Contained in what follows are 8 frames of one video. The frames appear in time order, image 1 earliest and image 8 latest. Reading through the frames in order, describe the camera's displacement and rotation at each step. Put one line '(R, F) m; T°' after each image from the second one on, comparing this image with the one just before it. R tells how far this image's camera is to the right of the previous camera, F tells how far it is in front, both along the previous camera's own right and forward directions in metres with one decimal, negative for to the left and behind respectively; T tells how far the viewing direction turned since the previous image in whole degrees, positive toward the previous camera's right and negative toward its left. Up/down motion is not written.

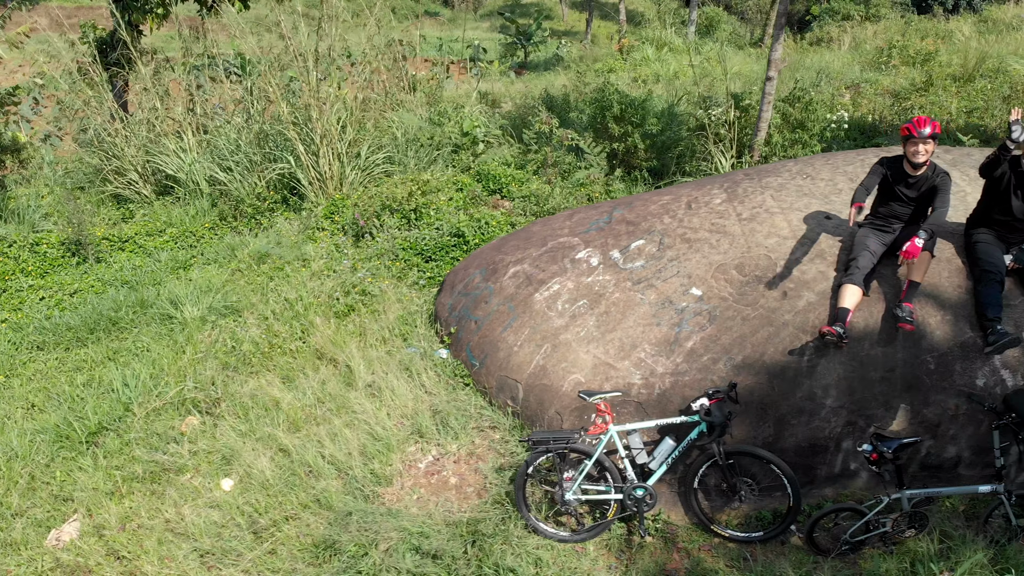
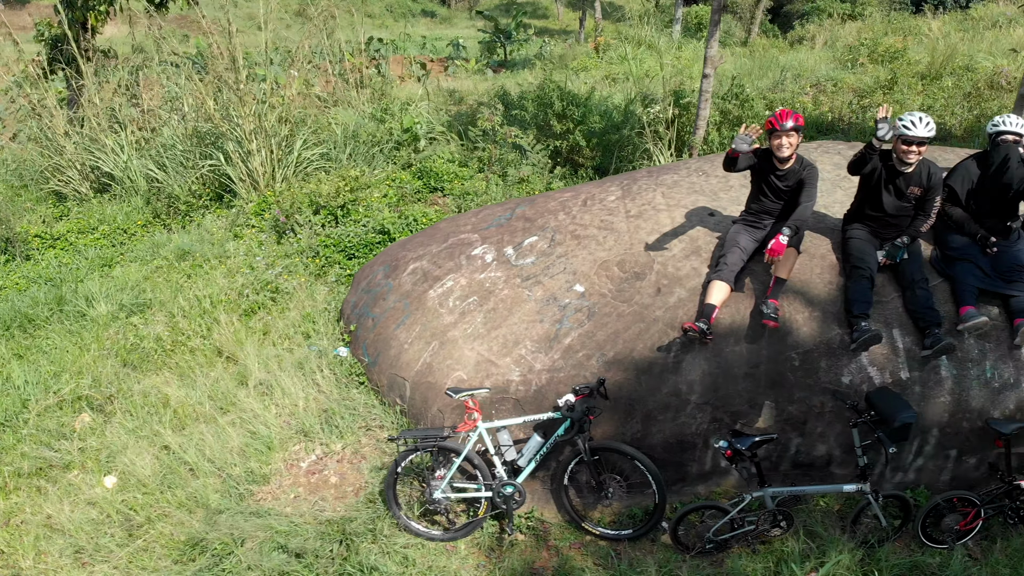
(+0.5, +0.1) m; -1°
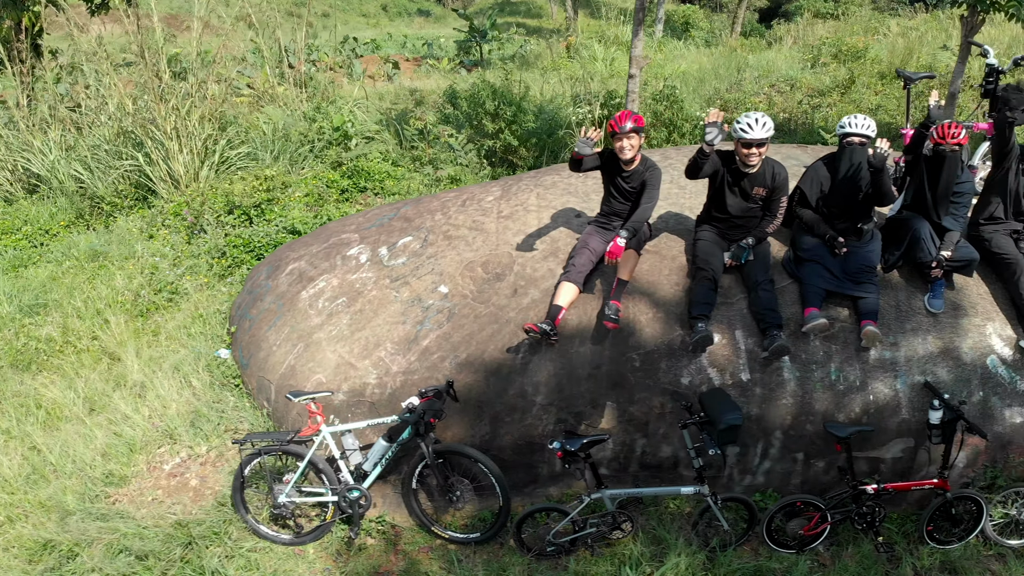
(+0.6, 0.0) m; -1°
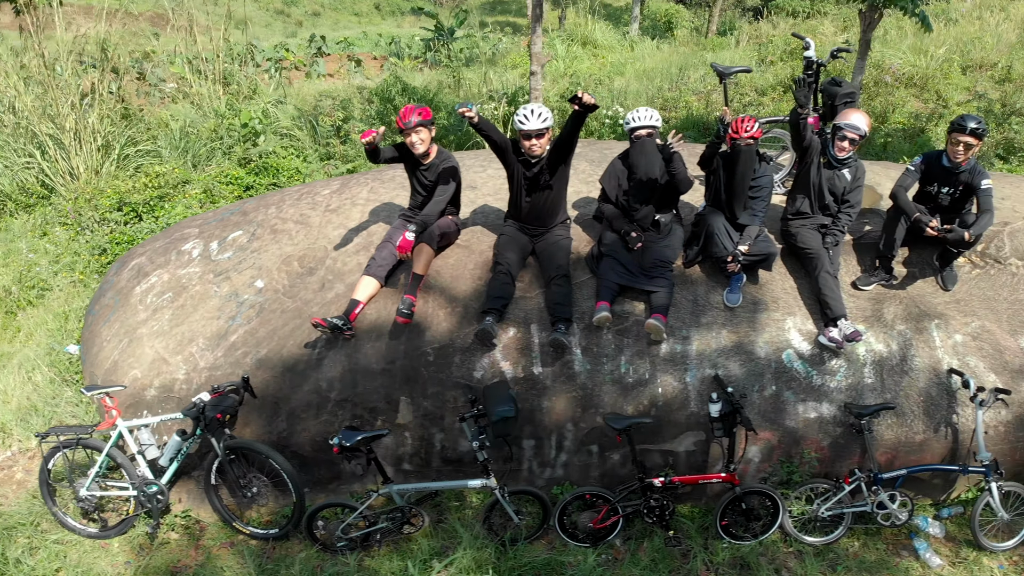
(+0.8, 0.0) m; -1°
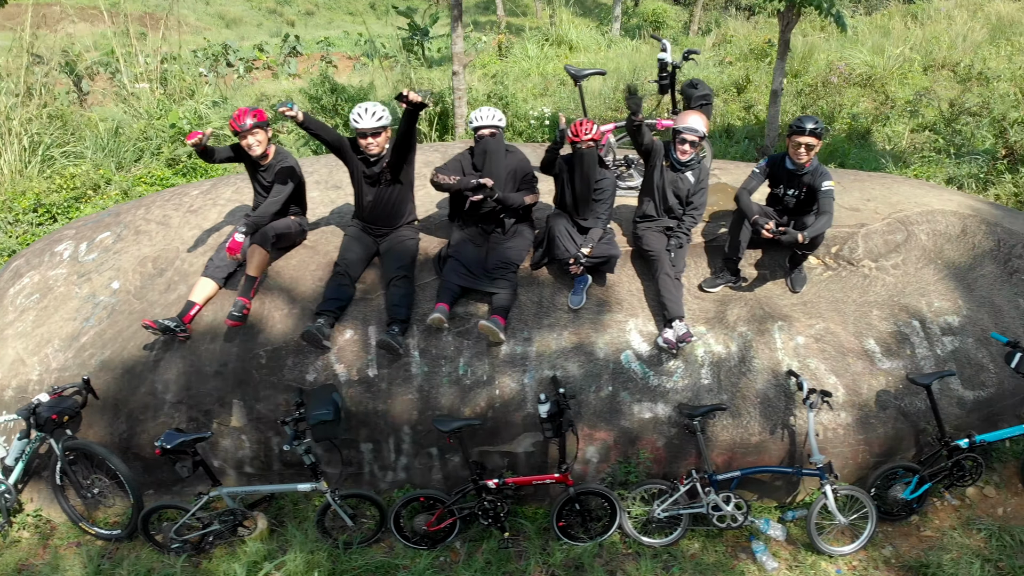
(+0.6, 0.0) m; -1°
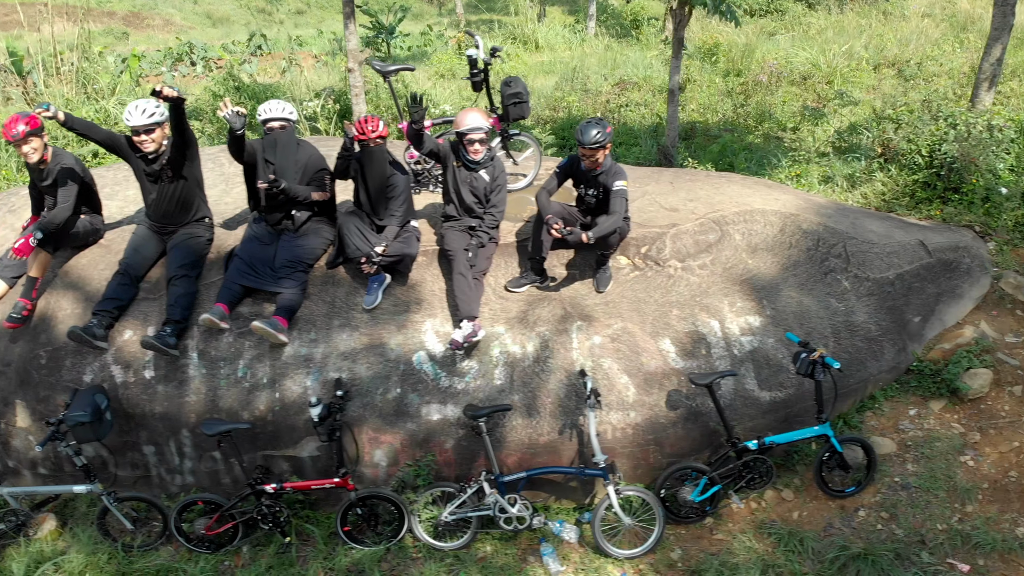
(+0.8, +0.1) m; -1°
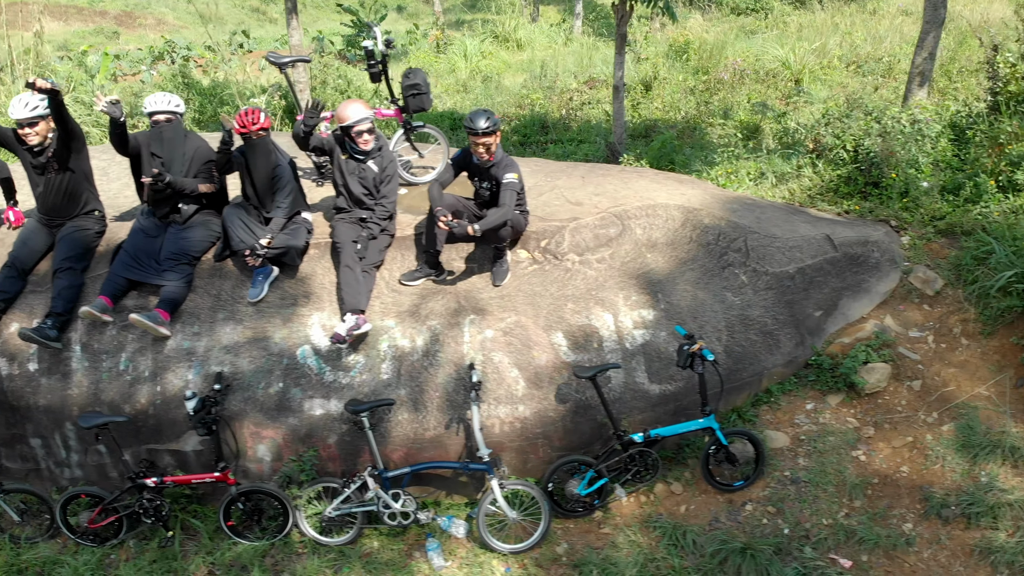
(+0.4, 0.0) m; -1°
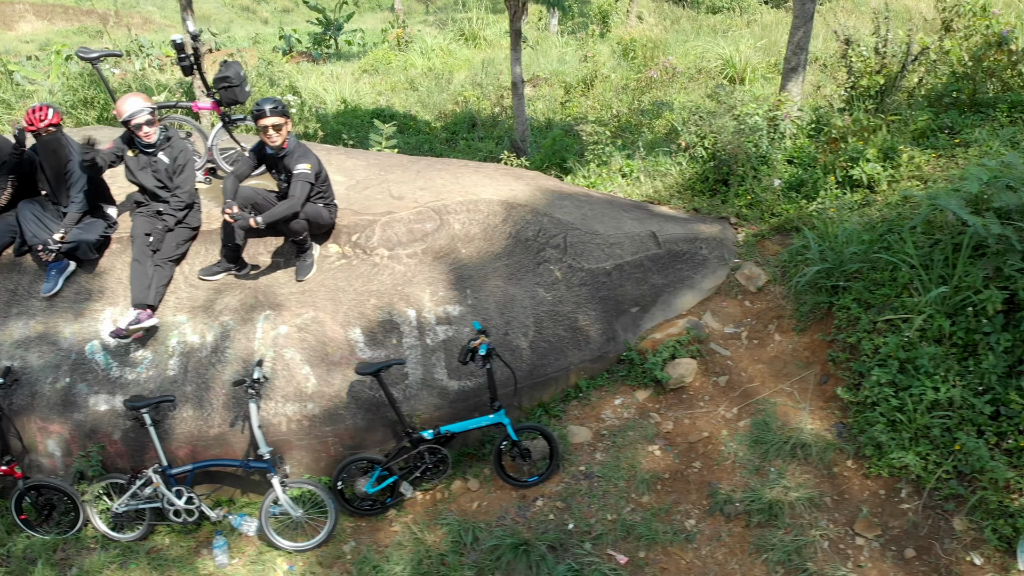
(+0.8, 0.0) m; -1°
